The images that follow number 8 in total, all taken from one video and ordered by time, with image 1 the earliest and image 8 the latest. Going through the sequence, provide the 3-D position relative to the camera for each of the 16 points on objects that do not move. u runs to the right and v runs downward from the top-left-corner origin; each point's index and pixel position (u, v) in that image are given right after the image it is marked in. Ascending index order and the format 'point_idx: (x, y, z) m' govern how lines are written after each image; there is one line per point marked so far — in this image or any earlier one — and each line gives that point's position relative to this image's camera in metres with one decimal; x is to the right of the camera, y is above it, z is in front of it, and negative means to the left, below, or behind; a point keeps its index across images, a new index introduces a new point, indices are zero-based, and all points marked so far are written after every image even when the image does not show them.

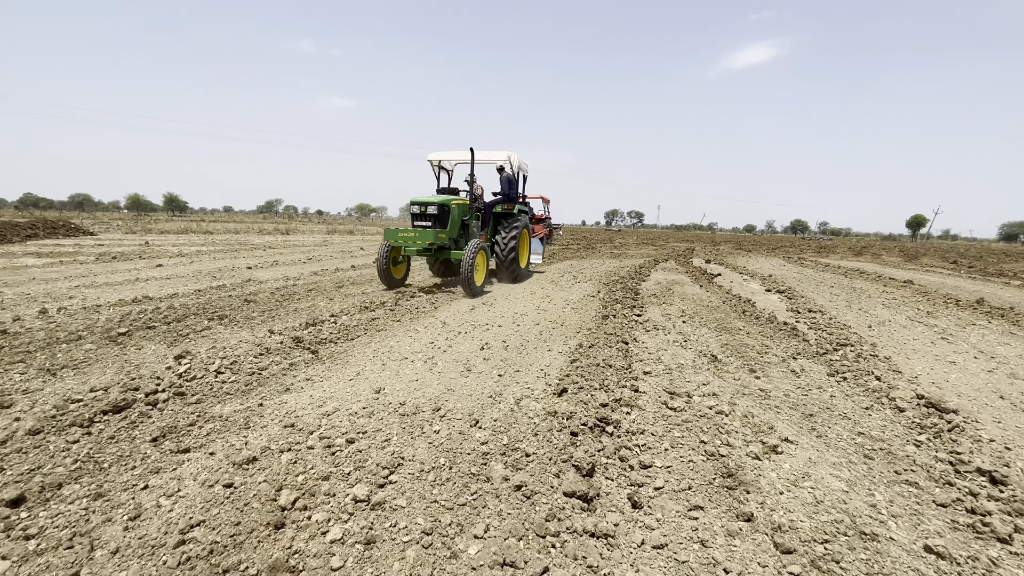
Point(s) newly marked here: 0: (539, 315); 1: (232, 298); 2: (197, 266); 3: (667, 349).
0: (+0.4, -0.4, +6.2) m
1: (-4.1, -0.1, +6.7) m
2: (-7.3, +0.5, +10.7) m
3: (+1.5, -0.6, +4.6) m
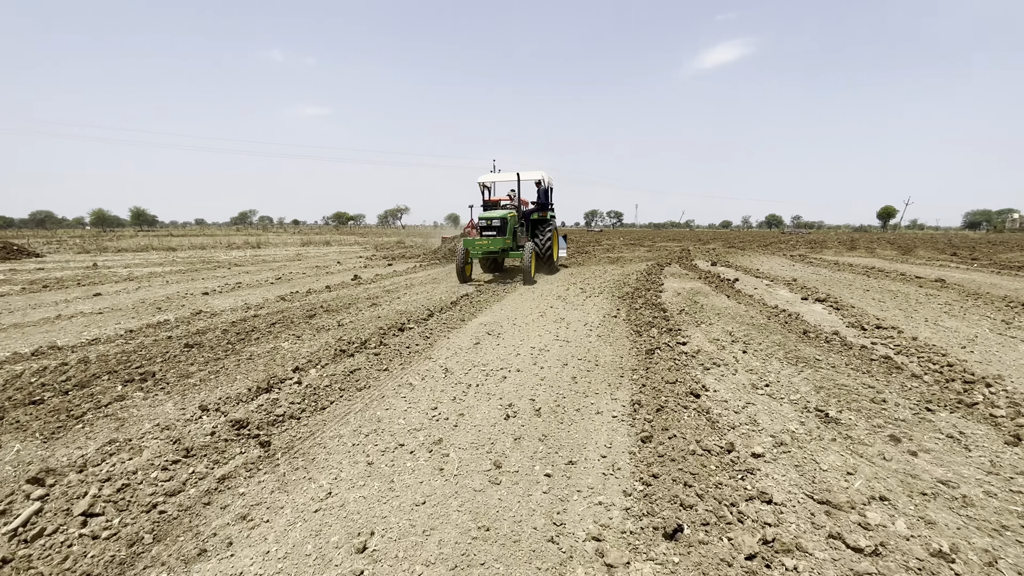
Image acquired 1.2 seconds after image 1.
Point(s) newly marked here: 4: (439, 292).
0: (+0.5, -0.6, +5.0) m
1: (-3.9, -0.6, +5.3) m
2: (-7.3, -0.1, +9.1) m
3: (+1.8, -0.8, +3.4) m
4: (-1.4, -0.1, +8.9) m
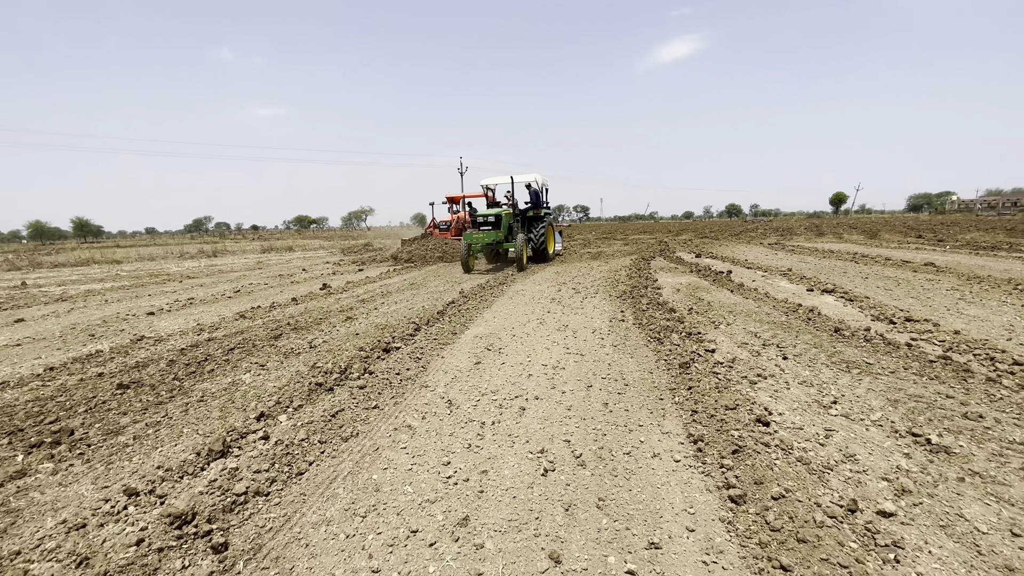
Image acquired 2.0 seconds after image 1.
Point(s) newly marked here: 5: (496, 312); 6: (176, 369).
0: (+0.6, -0.7, +4.3) m
1: (-3.9, -0.9, +4.4) m
2: (-7.5, -0.5, +7.9) m
3: (+2.0, -0.9, +2.8) m
4: (-1.6, -0.2, +8.1) m
5: (-0.2, -0.4, +6.9) m
6: (-3.3, -0.8, +4.6) m
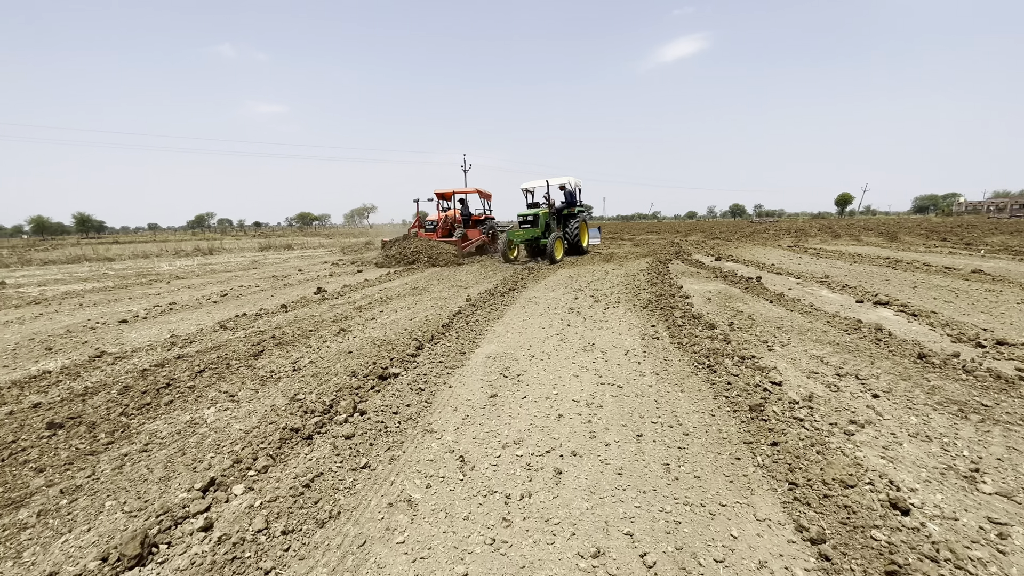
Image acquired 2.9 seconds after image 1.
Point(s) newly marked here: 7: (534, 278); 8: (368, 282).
0: (+0.8, -0.8, +3.5) m
1: (-3.7, -1.0, +3.6) m
2: (-7.3, -0.5, +7.2) m
3: (+2.1, -1.0, +2.0) m
4: (-1.4, -0.3, +7.3) m
5: (0.0, -0.5, +6.1) m
6: (-3.1, -0.9, +3.8) m
7: (+0.5, +0.2, +10.2) m
8: (-3.1, +0.1, +10.0) m
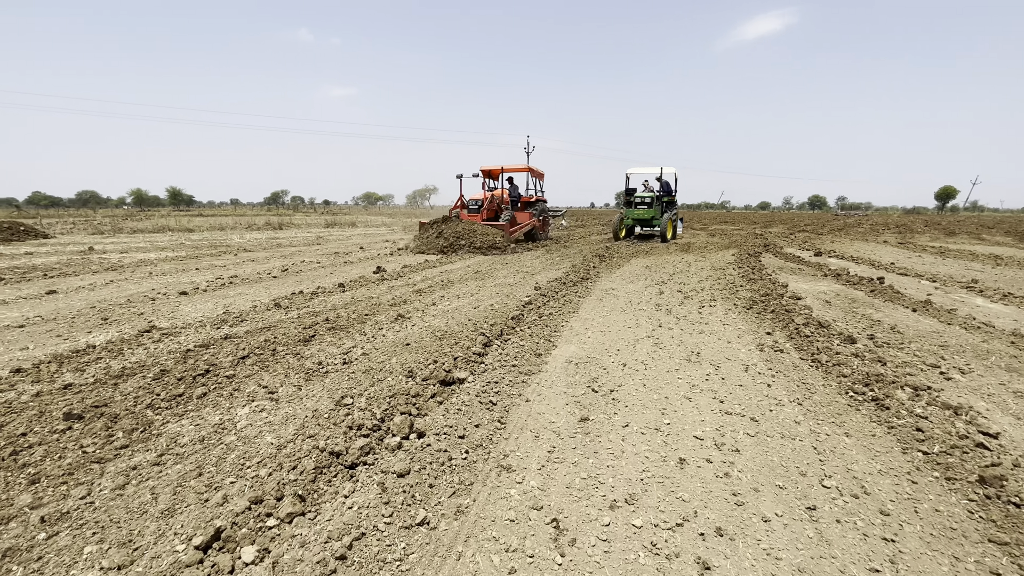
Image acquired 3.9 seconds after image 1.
0: (+1.4, -0.8, +2.5) m
1: (-3.1, -0.7, +3.2) m
2: (-6.3, 0.0, +7.1) m
3: (+2.5, -1.1, +0.9) m
4: (-0.3, -0.1, +6.6) m
5: (+0.9, -0.4, +5.2) m
6: (-2.5, -0.7, +3.3) m
7: (+1.9, +0.4, +9.2) m
8: (-1.7, +0.5, +9.5) m
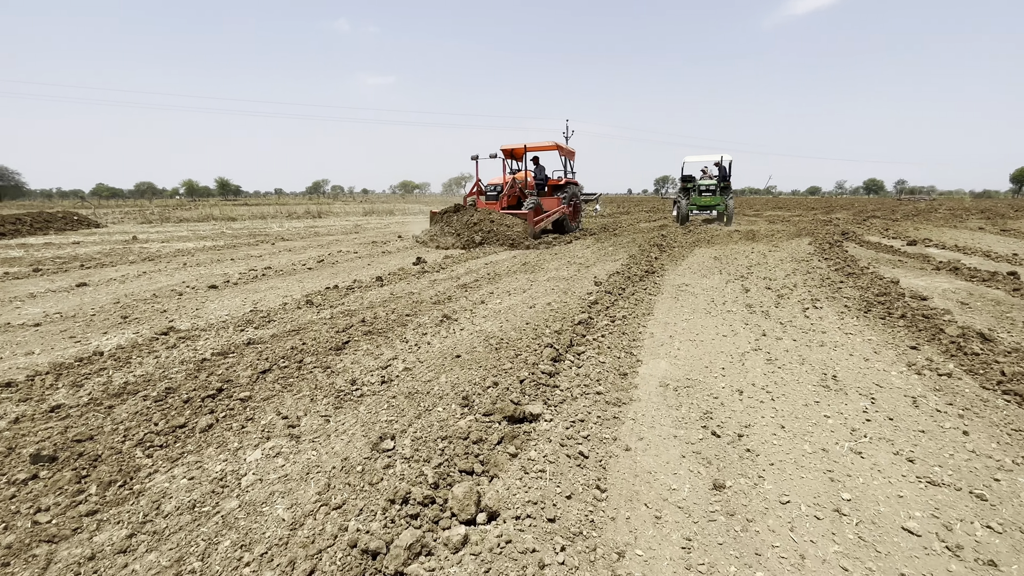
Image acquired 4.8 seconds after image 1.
0: (+1.8, -0.9, +1.6) m
1: (-2.6, -0.7, +2.6) m
2: (-5.5, +0.1, +6.8) m
3: (+2.8, -1.2, 0.0) m
4: (+0.4, 0.0, +5.8) m
5: (+1.5, -0.4, +4.3) m
6: (-2.0, -0.7, +2.7) m
7: (+2.8, +0.5, +8.2) m
8: (-0.7, +0.7, +8.7) m
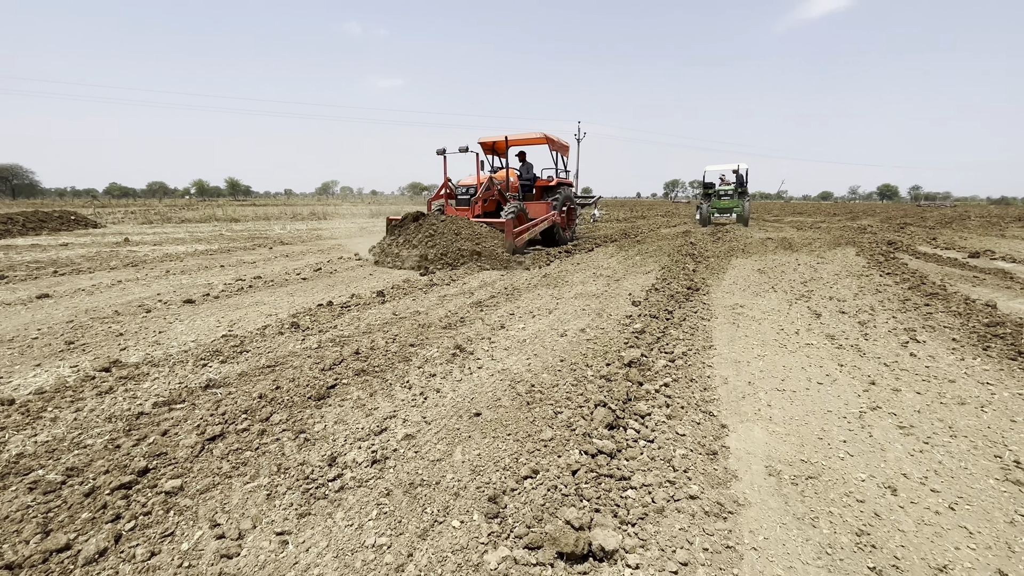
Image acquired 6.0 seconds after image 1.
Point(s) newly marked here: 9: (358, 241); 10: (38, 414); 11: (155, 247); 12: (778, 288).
0: (+2.0, -1.1, +0.7) m
1: (-2.4, -0.9, +1.7) m
2: (-5.2, -0.1, +5.9) m
3: (+2.9, -1.4, -1.0) m
4: (+0.7, -0.3, +4.8) m
5: (+1.7, -0.6, +3.4) m
6: (-1.8, -0.9, +1.8) m
7: (+3.1, +0.2, +7.2) m
8: (-0.4, +0.4, +7.8) m
9: (-4.0, +1.2, +12.1) m
10: (-2.7, -0.7, +2.6) m
11: (-8.5, +1.0, +11.1) m
12: (+3.6, 0.0, +6.2) m
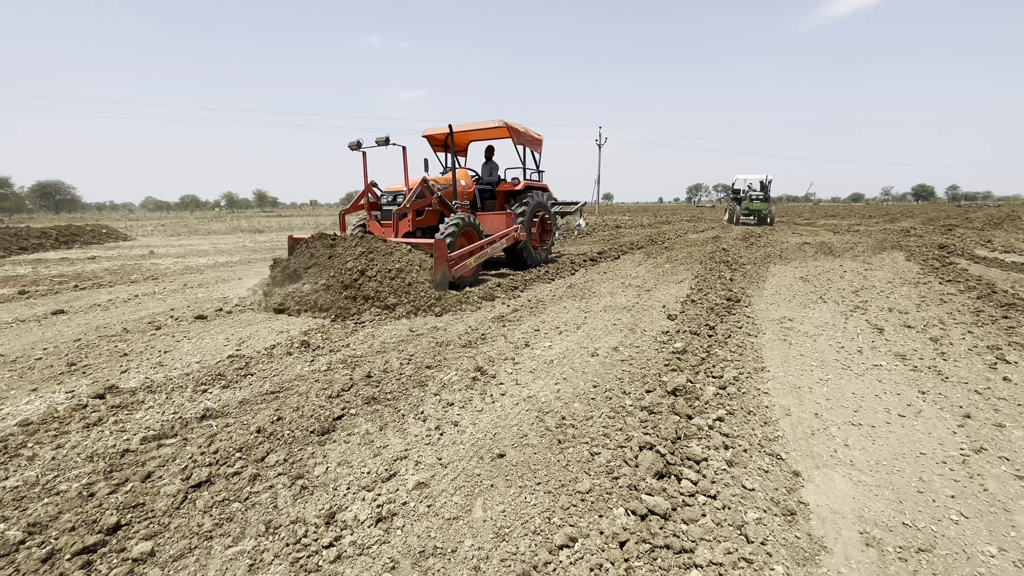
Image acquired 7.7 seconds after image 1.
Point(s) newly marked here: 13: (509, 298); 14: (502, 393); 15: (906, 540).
0: (+2.0, -1.2, +0.2) m
1: (-2.3, -1.0, +1.5) m
2: (-4.9, -0.3, +5.8) m
3: (+2.9, -1.5, -1.5) m
4: (+0.9, -0.4, +4.4) m
5: (+1.9, -0.7, +2.9) m
6: (-1.7, -1.0, +1.5) m
7: (+3.4, +0.1, +6.7) m
8: (-0.1, +0.2, +7.5) m
9: (-3.4, +1.0, +11.9) m
10: (-2.5, -0.8, +2.4) m
11: (-8.0, +0.7, +11.1) m
12: (+3.9, -0.1, +5.7) m
13: (0.0, -0.1, +5.9) m
14: (-0.1, -0.7, +3.1) m
15: (+1.5, -0.9, +1.8) m
